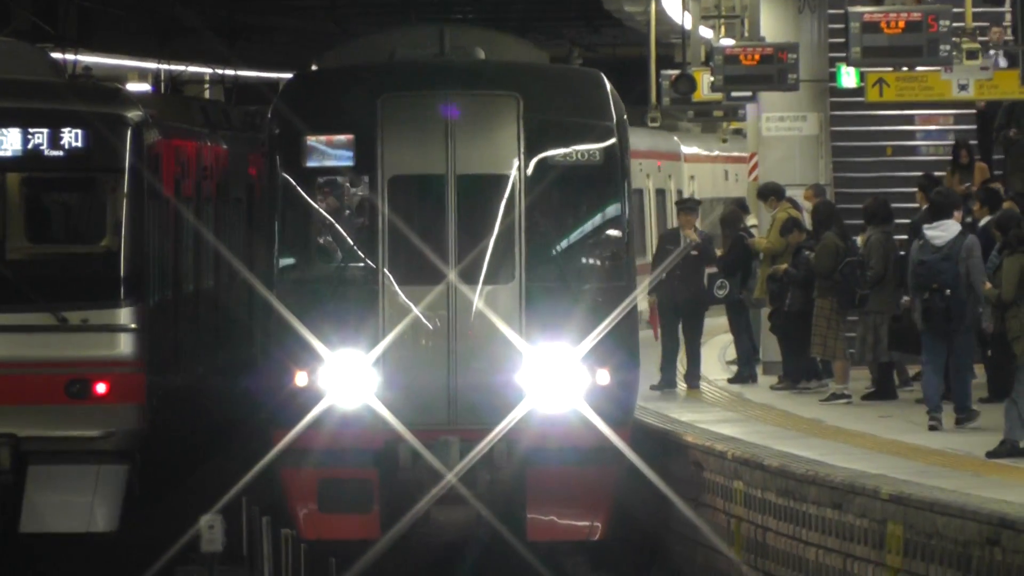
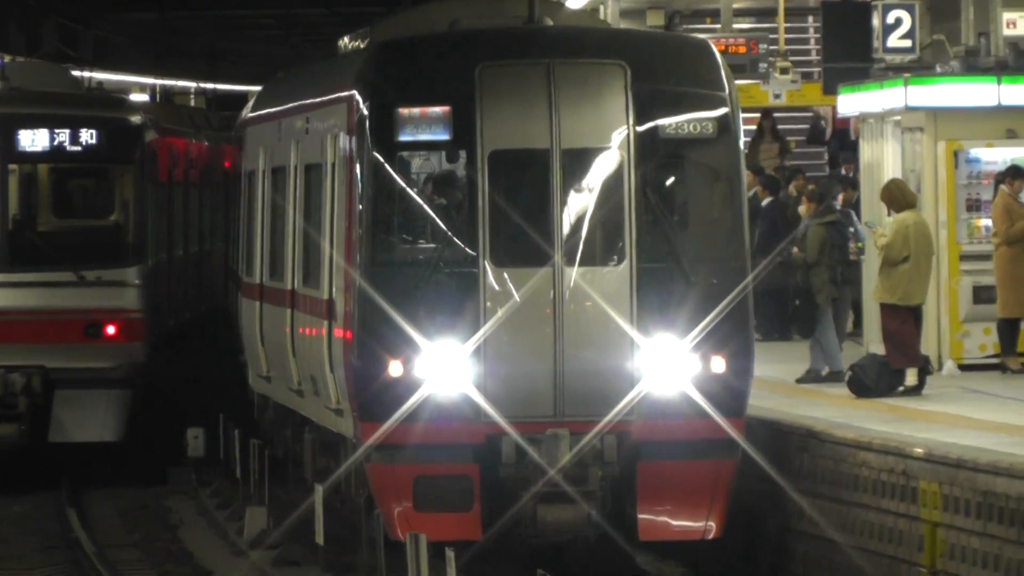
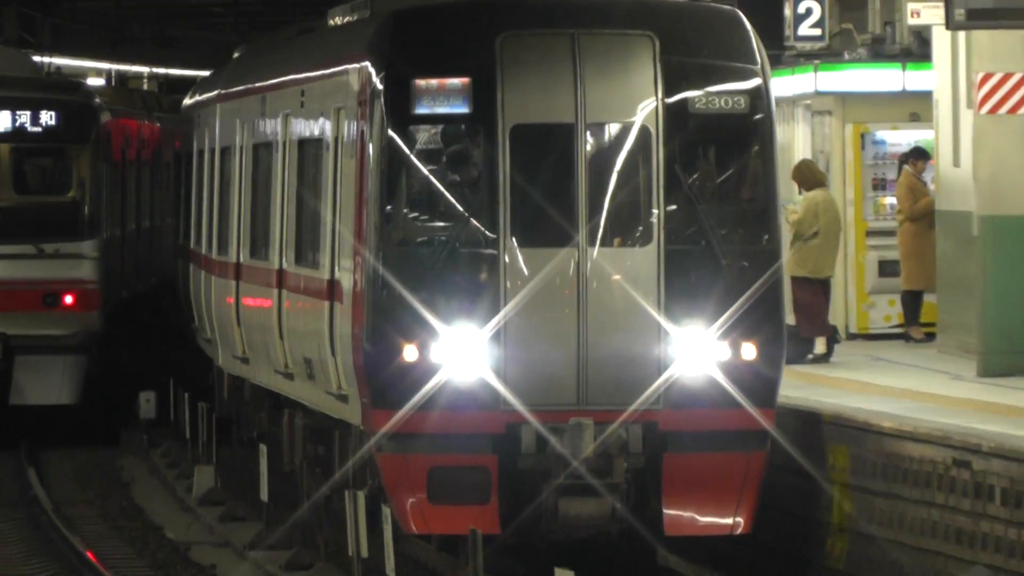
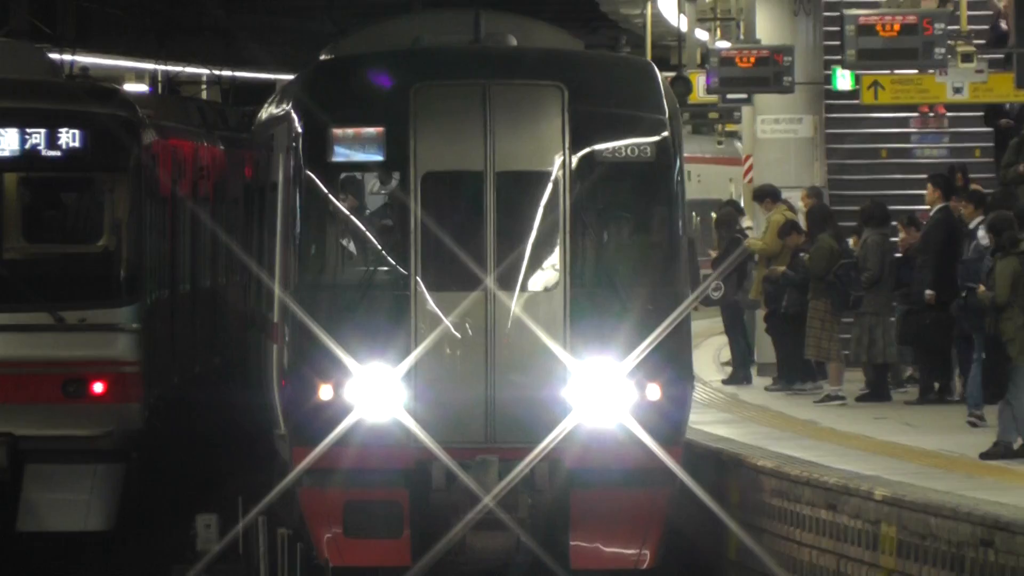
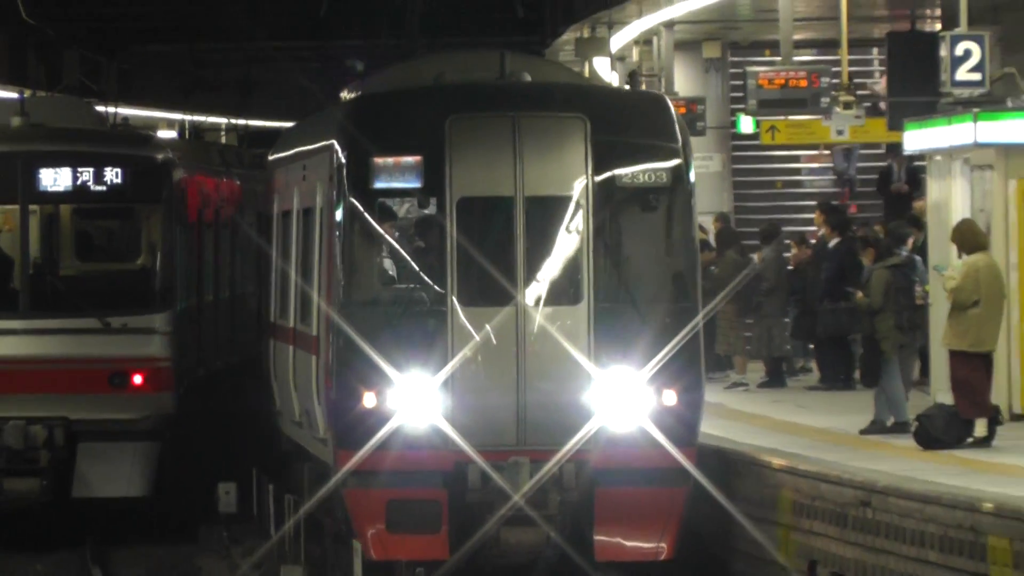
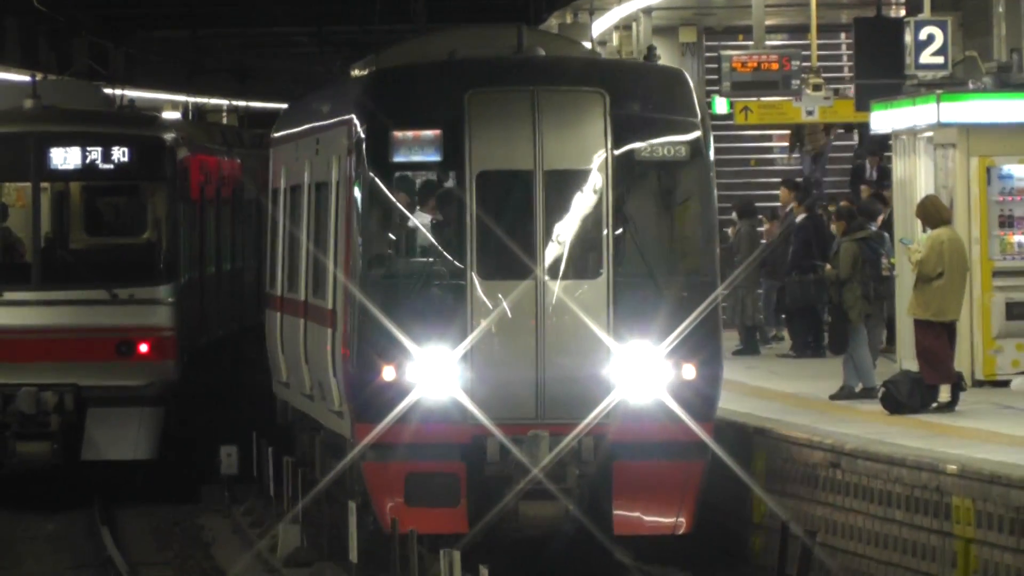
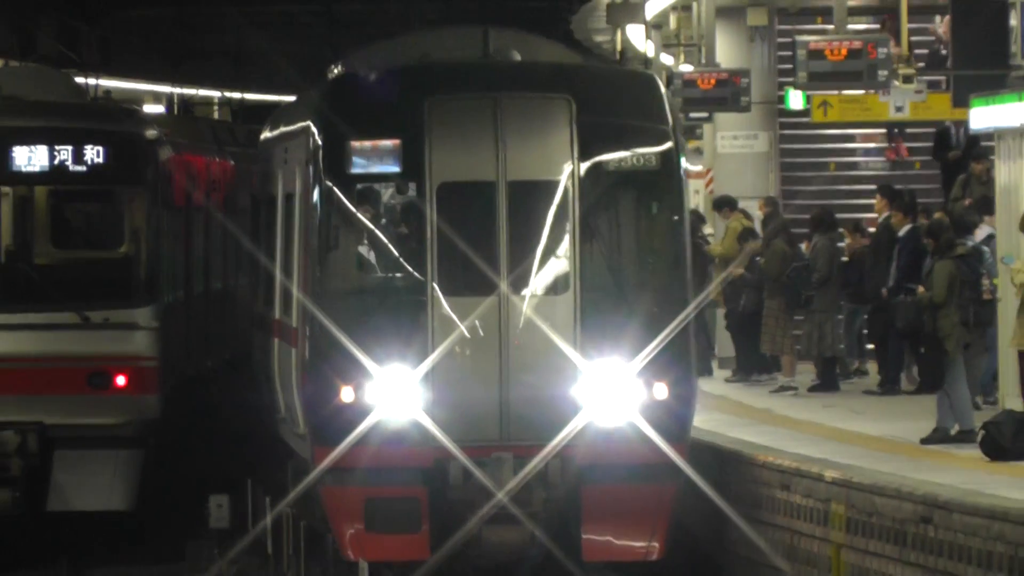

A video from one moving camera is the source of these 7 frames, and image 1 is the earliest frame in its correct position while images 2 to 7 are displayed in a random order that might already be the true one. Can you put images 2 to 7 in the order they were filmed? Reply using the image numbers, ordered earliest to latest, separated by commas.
4, 7, 5, 6, 2, 3
